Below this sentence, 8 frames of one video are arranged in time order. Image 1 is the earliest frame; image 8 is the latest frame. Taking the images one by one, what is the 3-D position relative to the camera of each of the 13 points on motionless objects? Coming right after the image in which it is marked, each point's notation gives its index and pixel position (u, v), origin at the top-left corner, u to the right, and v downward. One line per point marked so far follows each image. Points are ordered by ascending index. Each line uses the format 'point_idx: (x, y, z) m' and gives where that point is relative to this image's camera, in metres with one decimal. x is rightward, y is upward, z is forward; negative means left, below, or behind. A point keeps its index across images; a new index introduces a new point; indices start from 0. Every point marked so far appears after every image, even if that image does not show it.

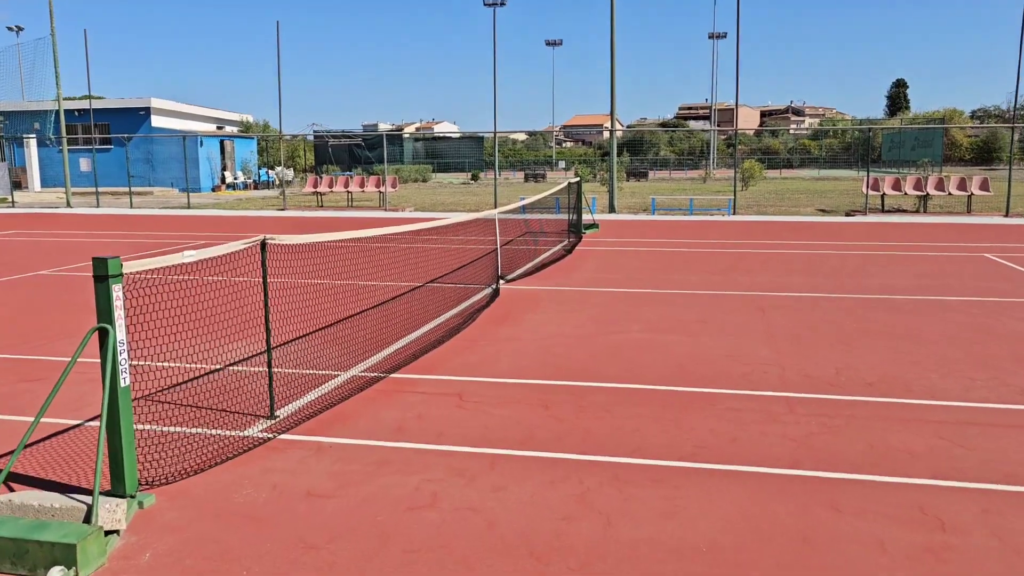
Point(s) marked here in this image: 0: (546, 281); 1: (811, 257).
0: (+0.4, +0.1, +10.9) m
1: (+4.2, +0.4, +12.7) m
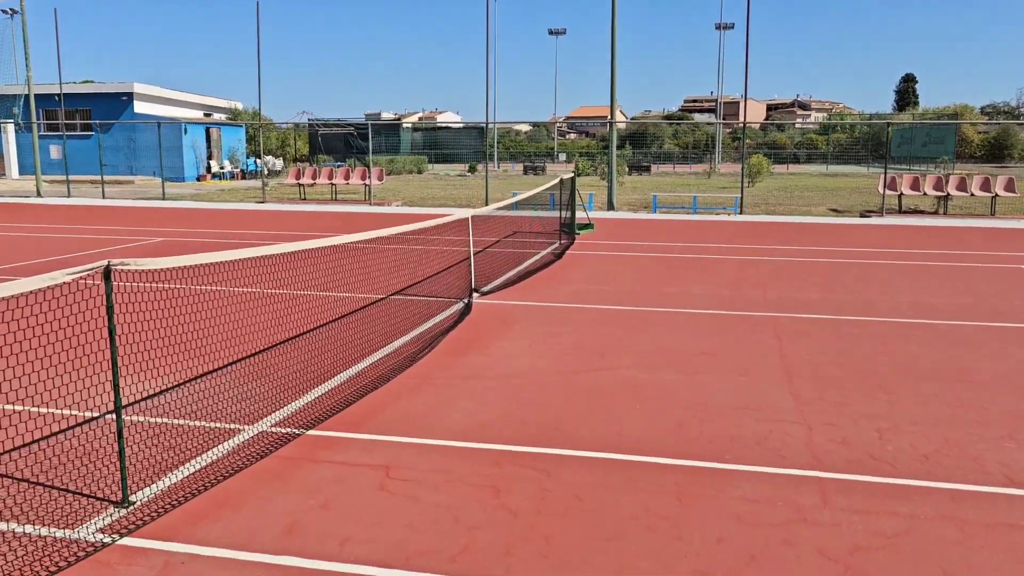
0: (+0.2, 0.0, +9.5) m
1: (+4.0, +0.3, +11.3) m
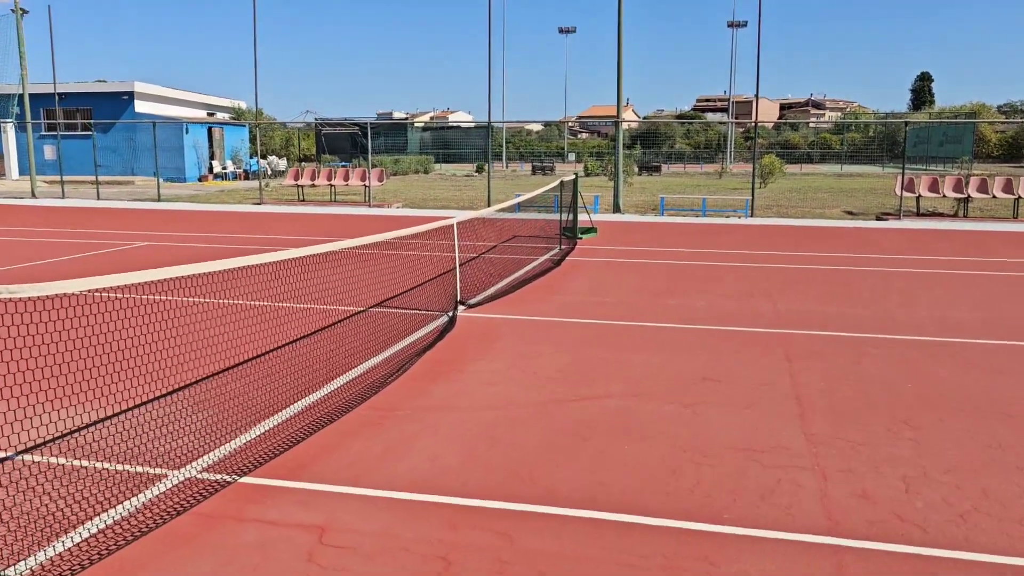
0: (+0.1, -0.2, +8.9) m
1: (+3.9, +0.1, +10.6) m
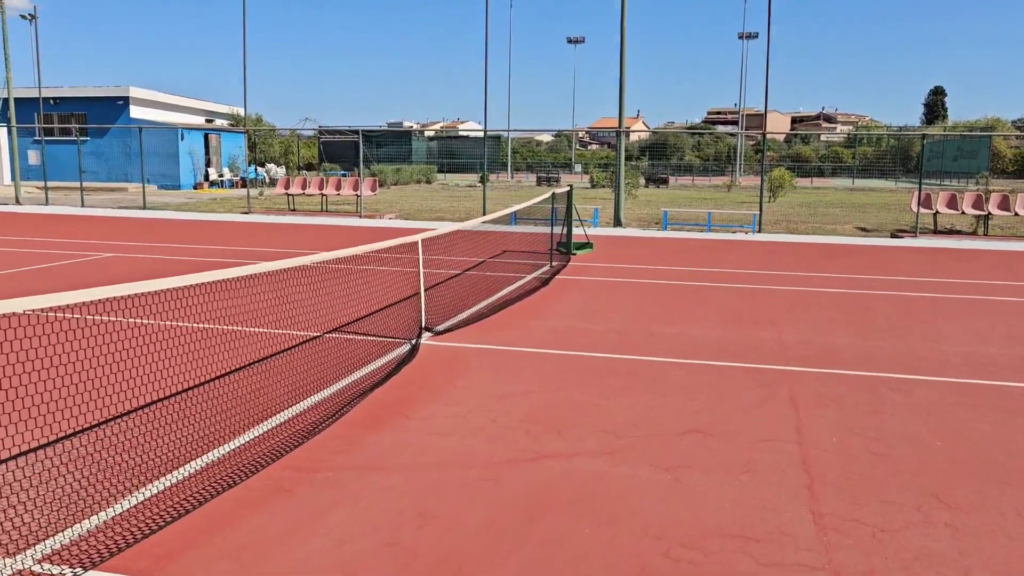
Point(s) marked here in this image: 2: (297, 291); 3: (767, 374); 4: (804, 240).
0: (-0.2, -0.4, +7.9) m
1: (+3.7, -0.1, +9.6) m
2: (-2.5, 0.0, +10.5) m
3: (+1.8, -0.6, +6.5) m
4: (+5.4, +0.9, +16.7) m
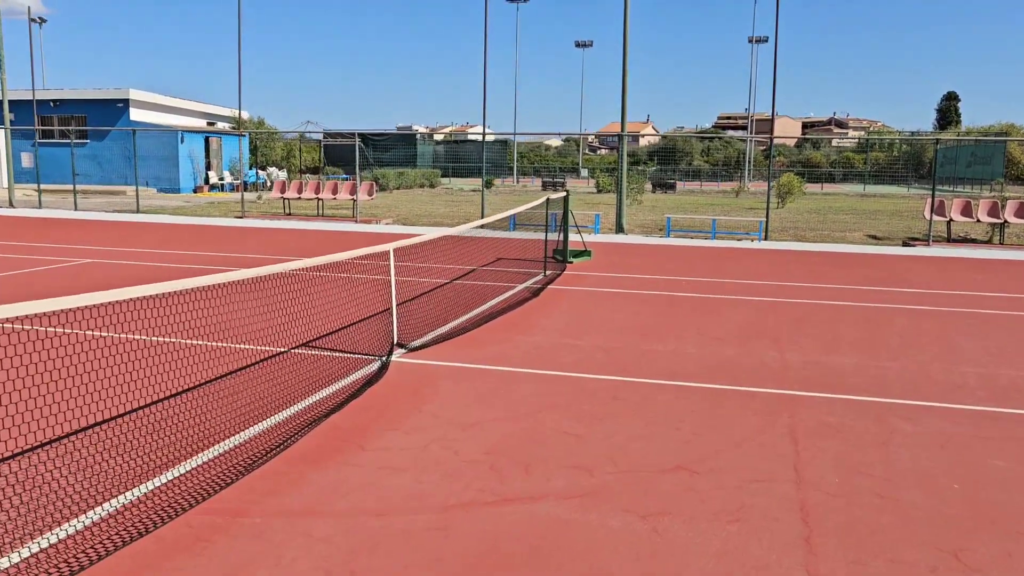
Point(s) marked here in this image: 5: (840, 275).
0: (-0.3, -0.5, +7.4) m
1: (+3.5, -0.3, +9.0) m
2: (-2.6, -0.1, +10.0) m
3: (+1.6, -0.7, +5.9) m
4: (+5.4, +0.7, +16.1) m
5: (+4.6, +0.2, +12.5) m
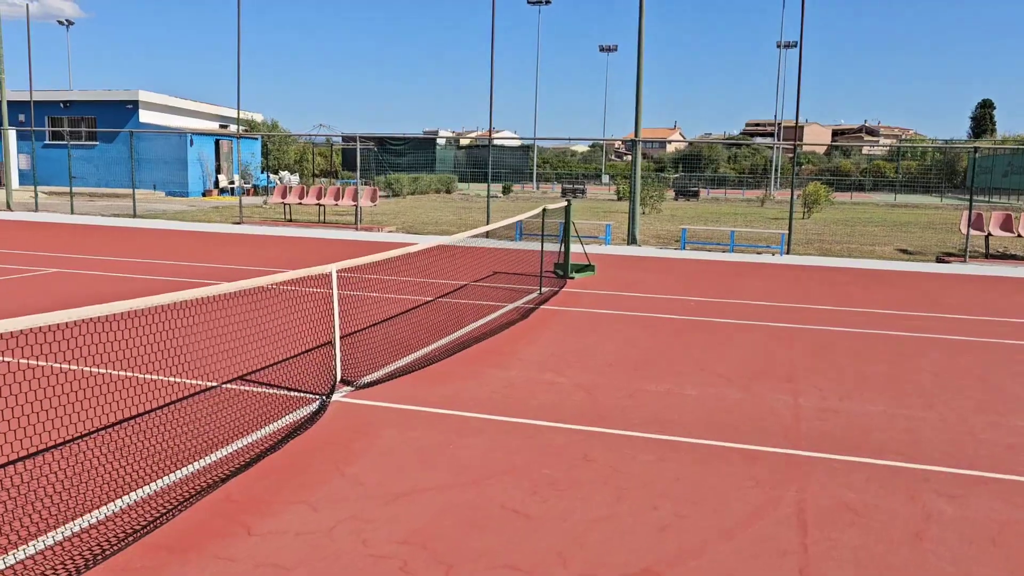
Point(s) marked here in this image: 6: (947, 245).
0: (-0.6, -0.7, +6.3) m
1: (+3.4, -0.5, +7.9) m
2: (-2.8, -0.3, +9.0) m
3: (+1.4, -0.9, +4.8) m
4: (+5.4, +0.4, +15.0) m
5: (+4.5, -0.1, +11.4) m
6: (+9.0, +0.9, +18.8) m
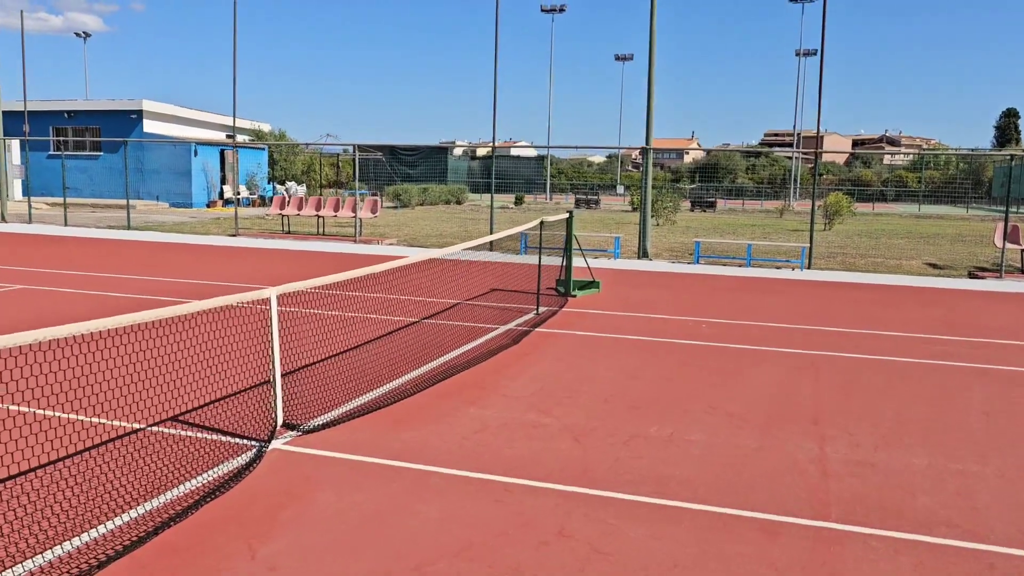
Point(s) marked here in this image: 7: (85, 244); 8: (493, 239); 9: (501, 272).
0: (-0.7, -0.8, +5.4) m
1: (+3.2, -0.7, +6.9) m
2: (-2.9, -0.5, +8.2) m
3: (+1.2, -1.1, +3.9) m
4: (+5.4, +0.1, +13.9) m
5: (+4.4, -0.3, +10.4) m
6: (+9.1, +0.6, +17.7) m
7: (-8.8, +0.9, +18.6) m
8: (-0.4, +0.6, +12.0) m
9: (-0.2, +0.2, +13.0) m
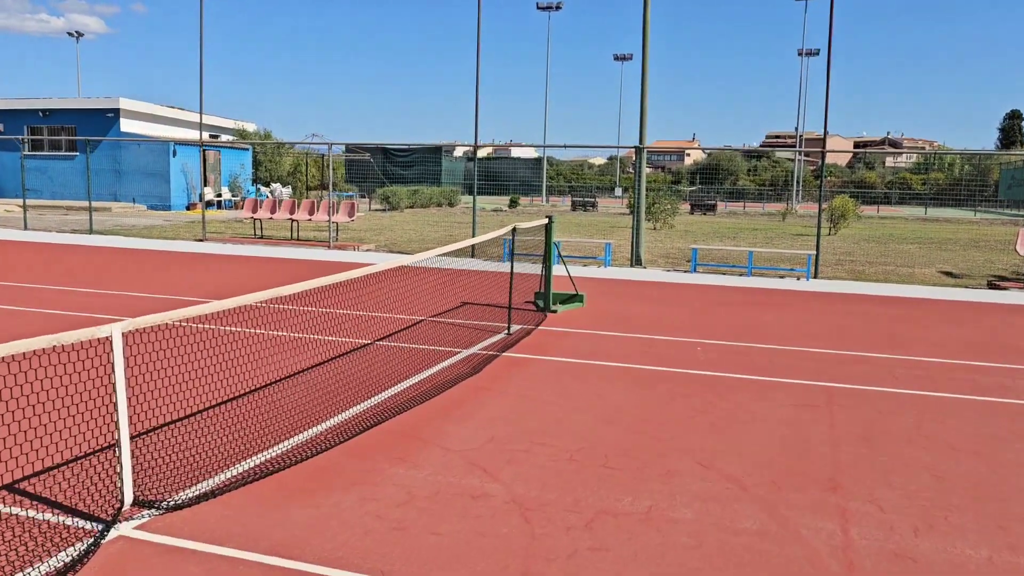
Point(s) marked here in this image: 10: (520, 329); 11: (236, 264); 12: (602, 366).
0: (-1.0, -1.0, +4.2) m
1: (+2.9, -0.9, +5.7) m
2: (-3.2, -0.7, +6.9) m
3: (+0.9, -1.2, +2.6) m
4: (+5.1, 0.0, +12.7) m
5: (+4.1, -0.5, +9.1) m
6: (+8.8, +0.4, +16.5) m
7: (-9.1, +0.7, +17.4) m
8: (-0.7, +0.4, +10.7) m
9: (-0.5, +0.1, +11.7) m
10: (+0.1, -0.4, +8.9) m
11: (-4.7, +0.4, +15.3) m
12: (+0.7, -0.6, +7.4) m
